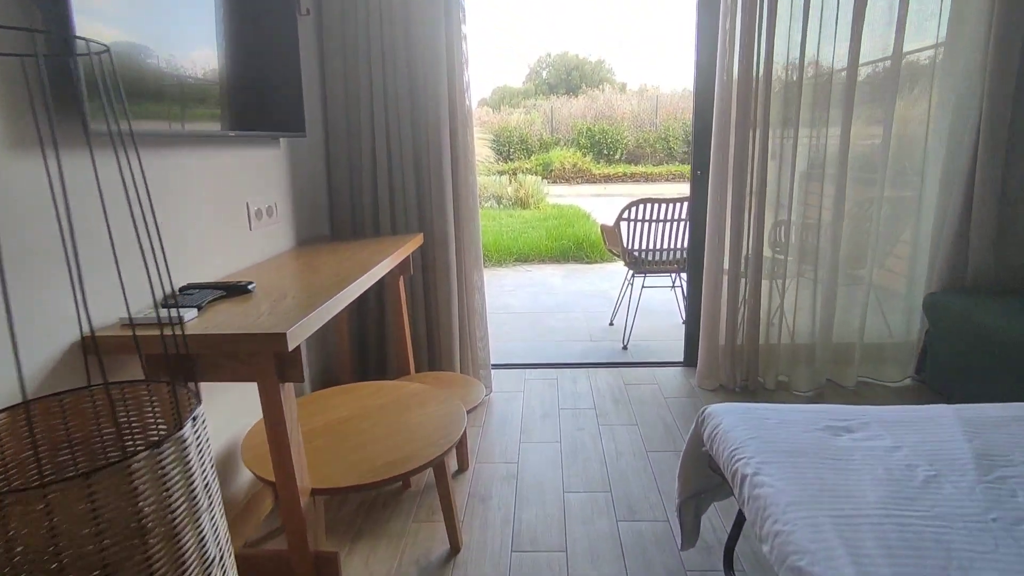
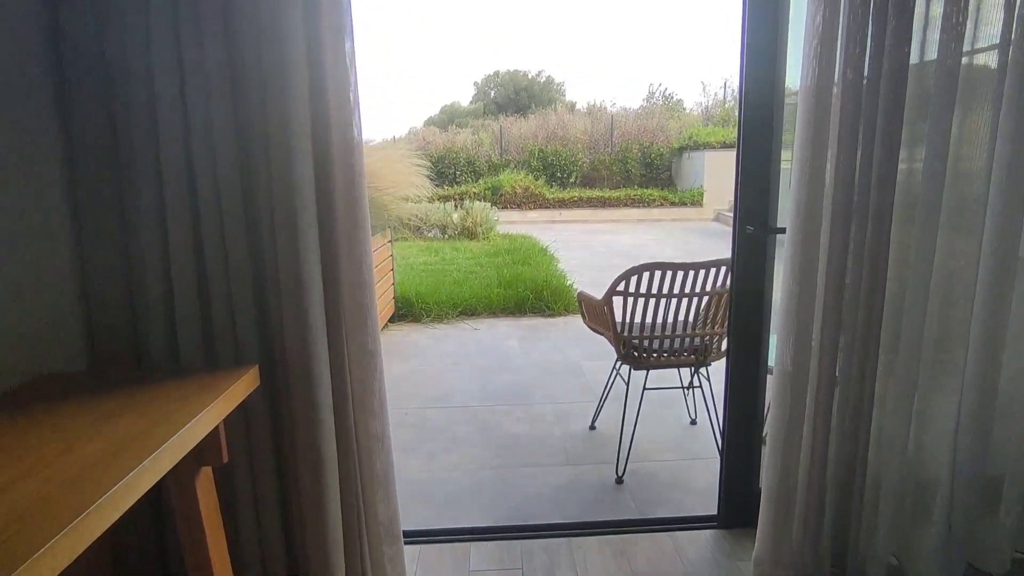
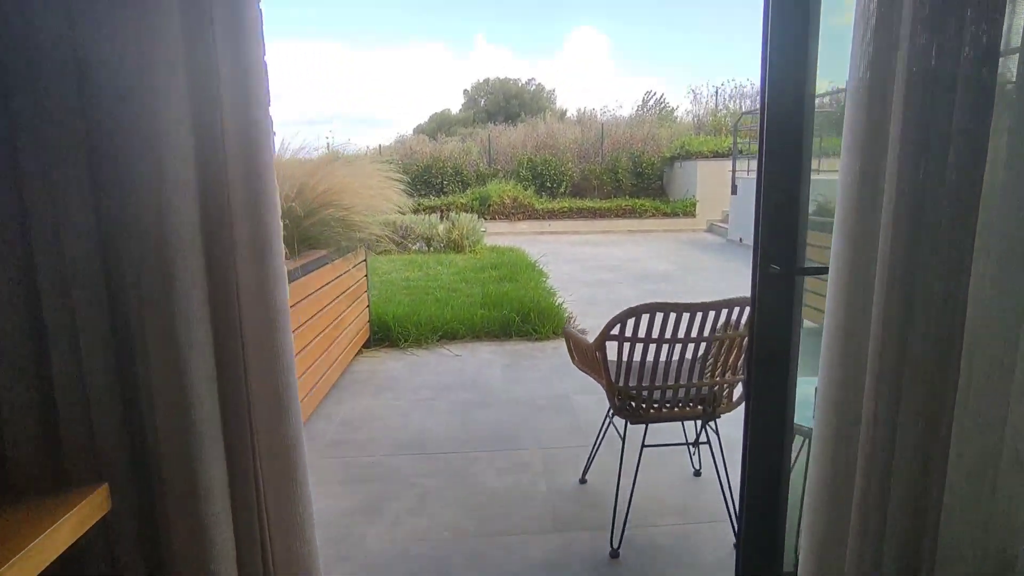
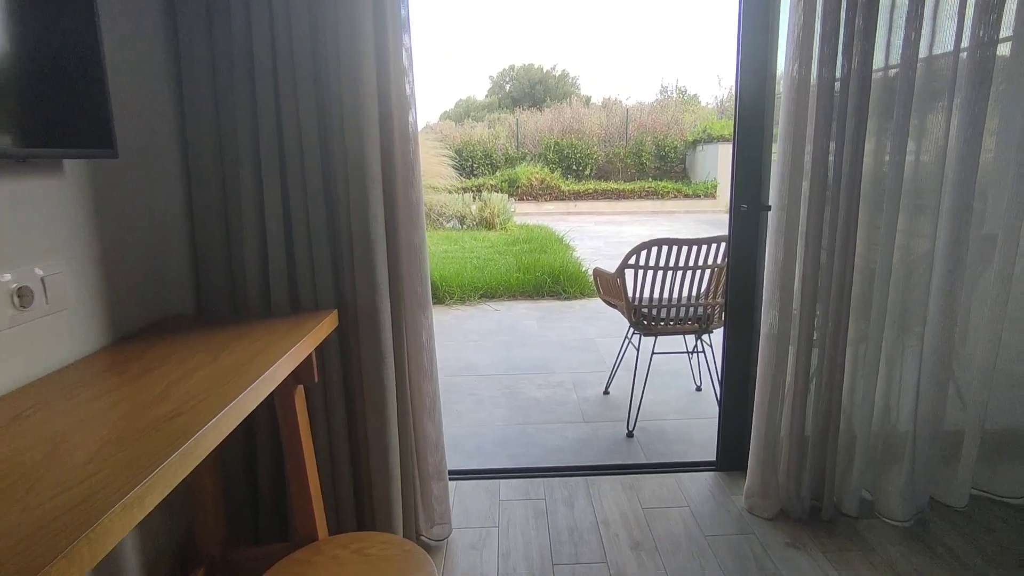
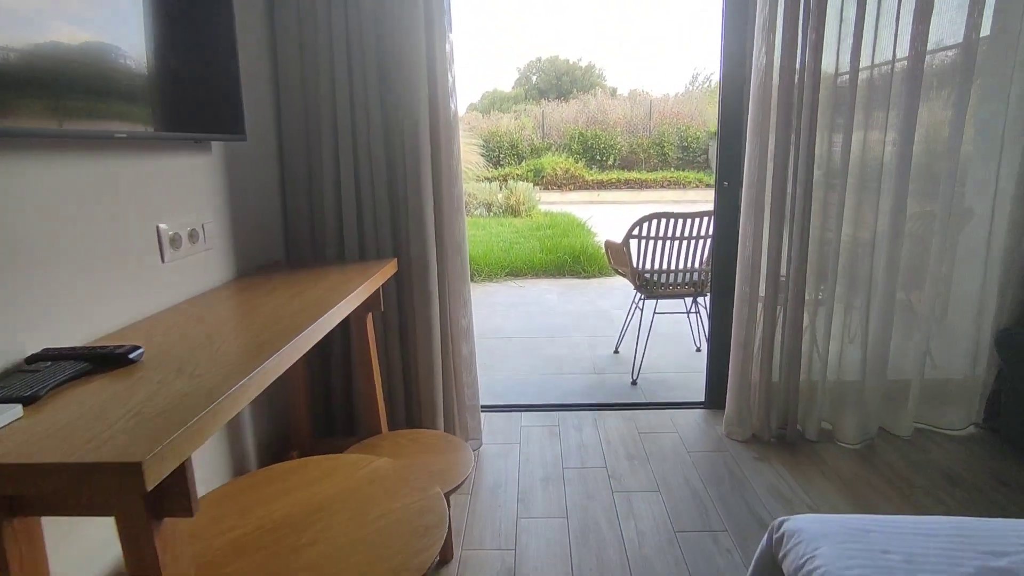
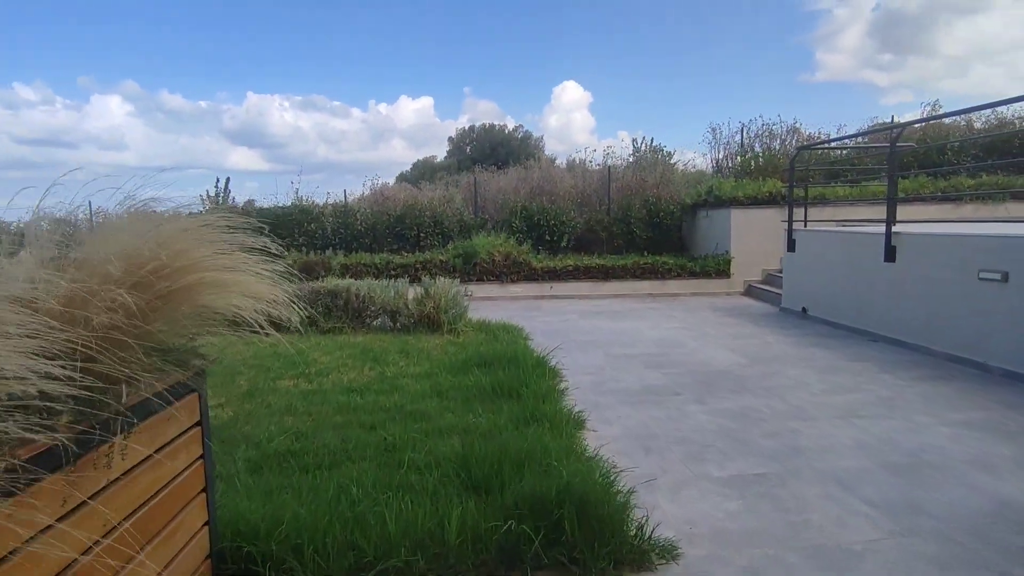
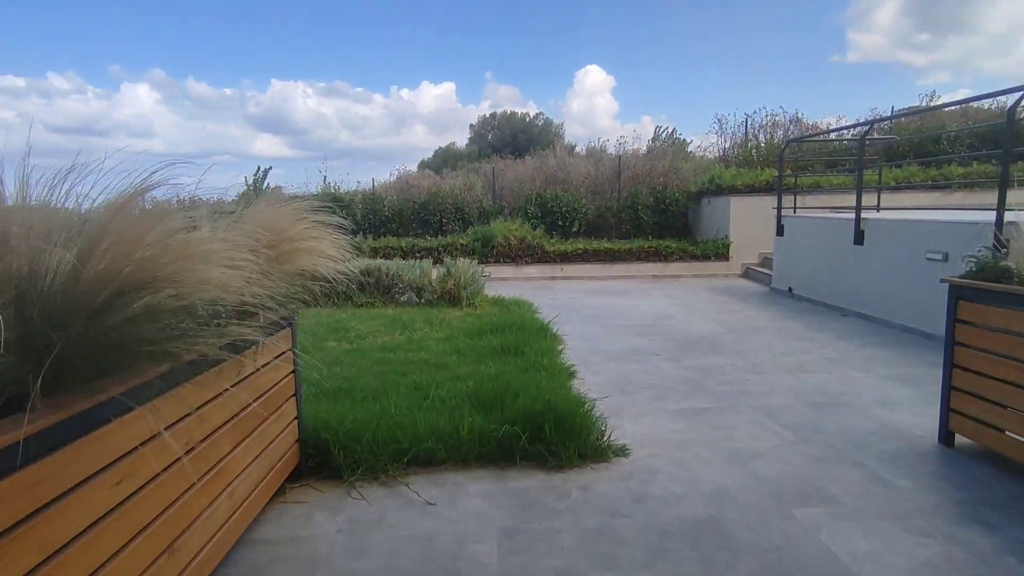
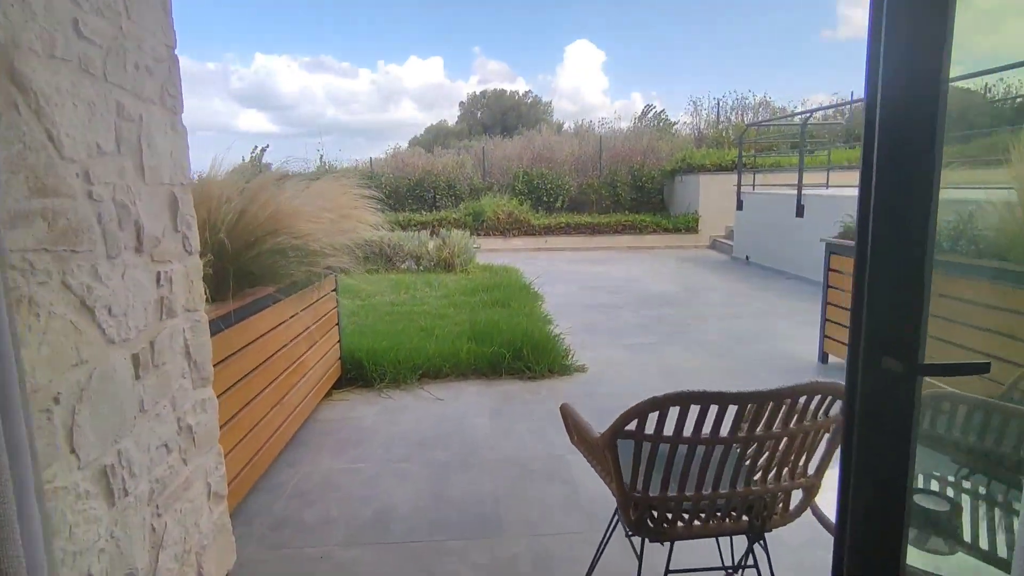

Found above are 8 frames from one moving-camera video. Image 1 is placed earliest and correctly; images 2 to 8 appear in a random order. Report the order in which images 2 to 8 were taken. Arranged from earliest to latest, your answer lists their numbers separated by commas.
5, 4, 2, 3, 8, 7, 6
